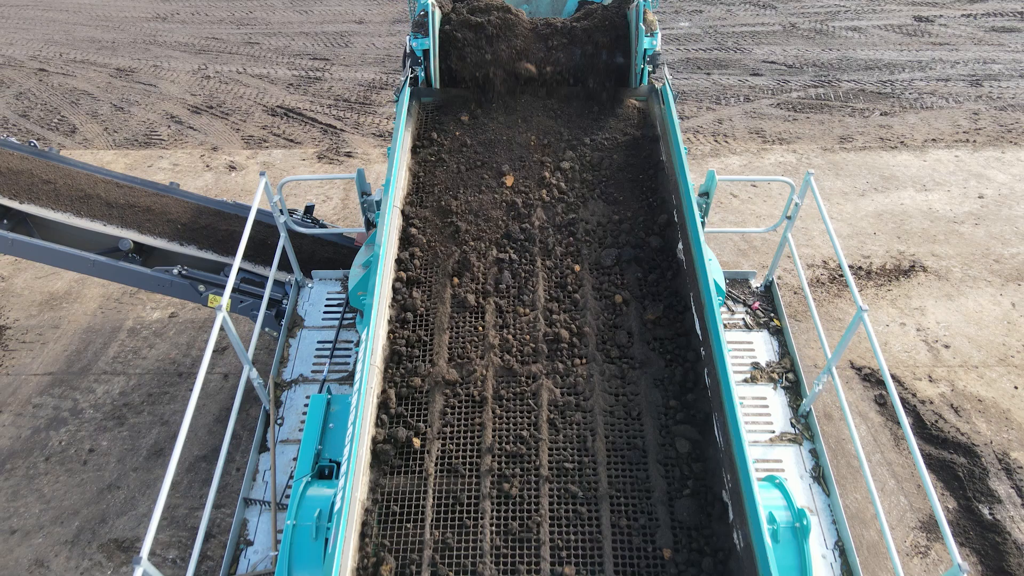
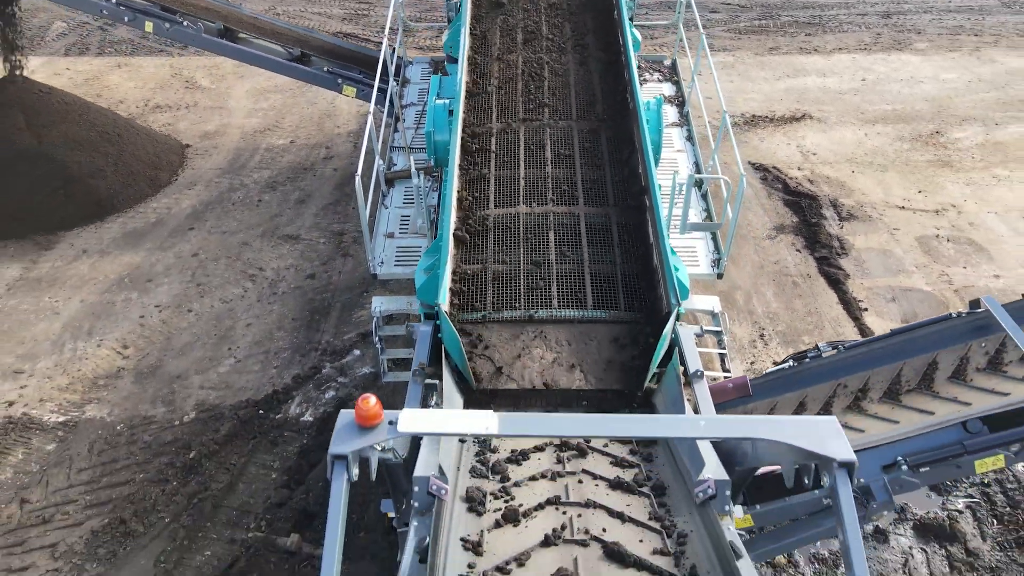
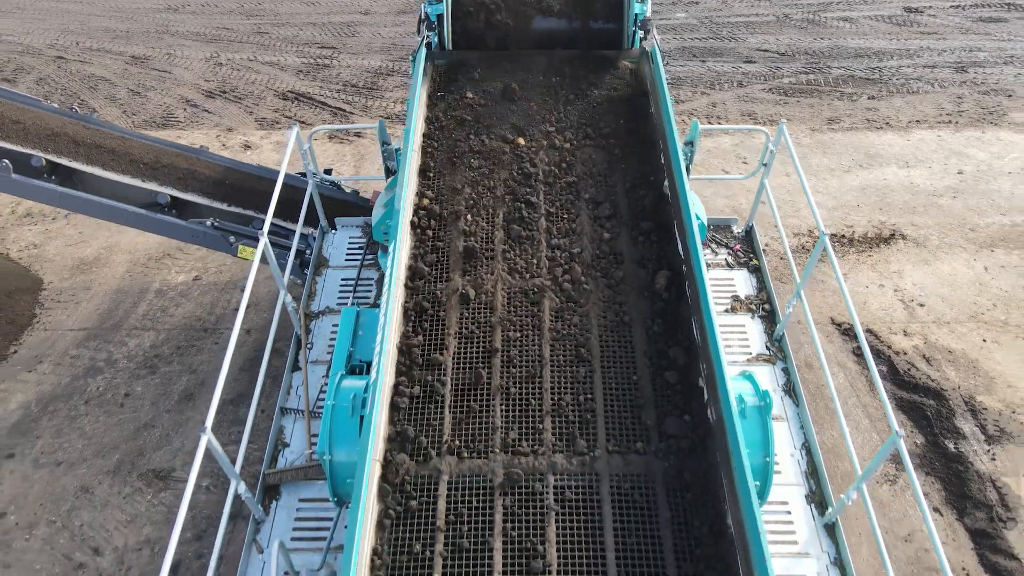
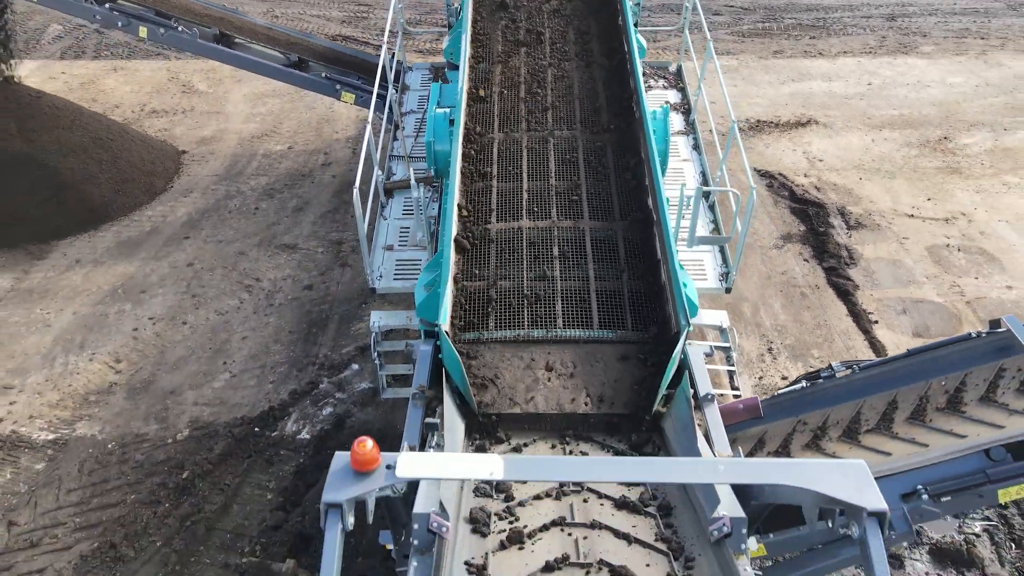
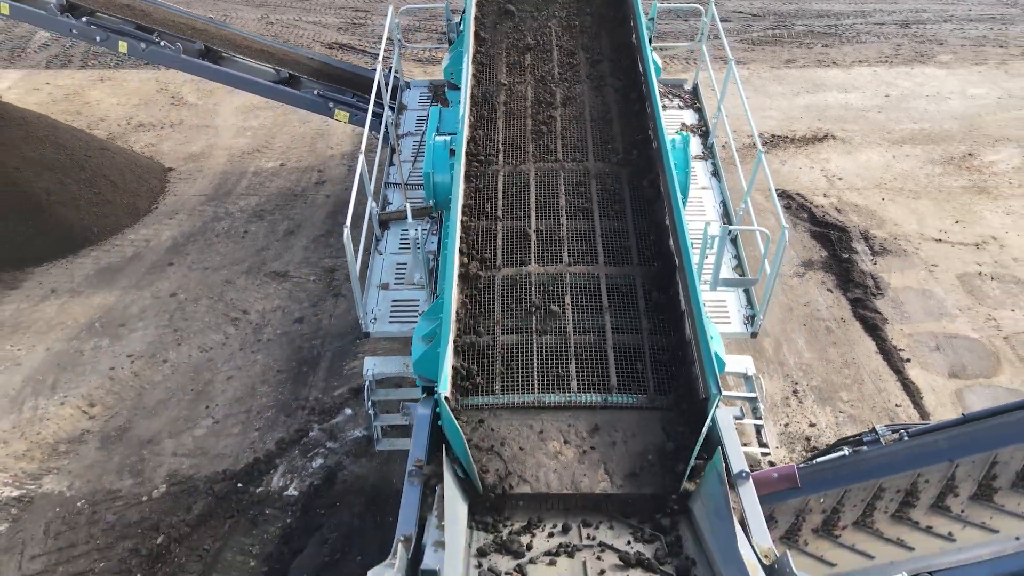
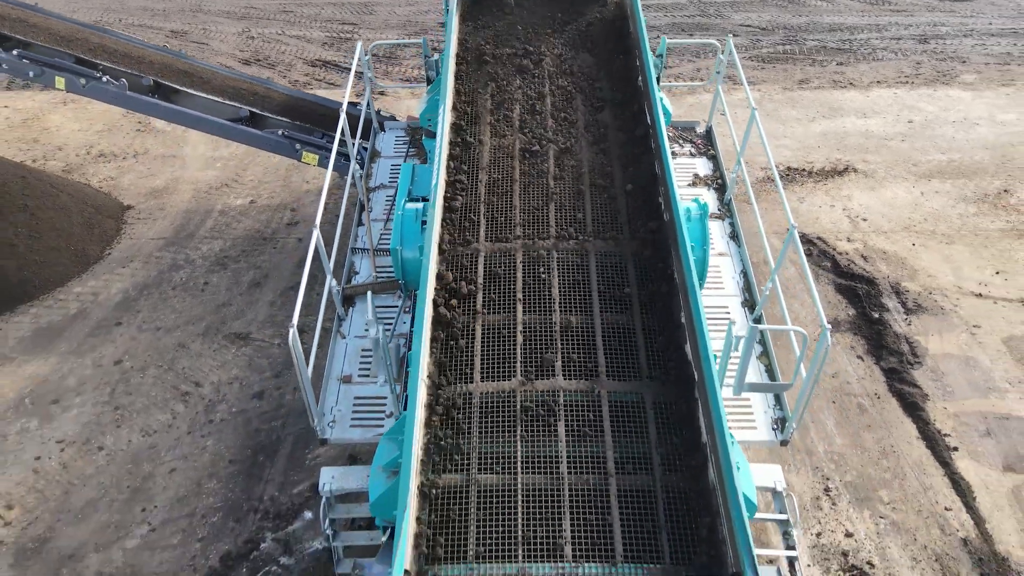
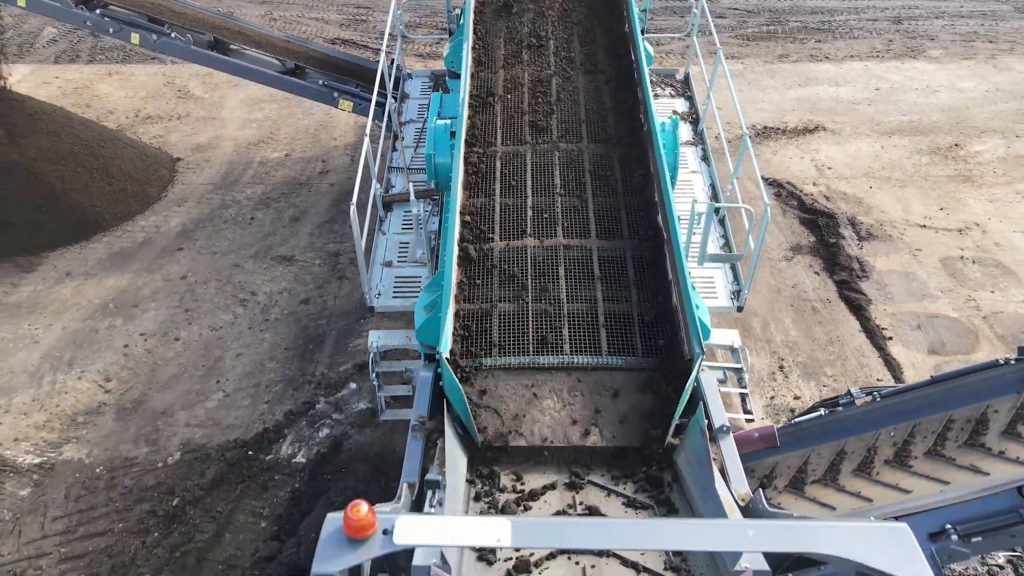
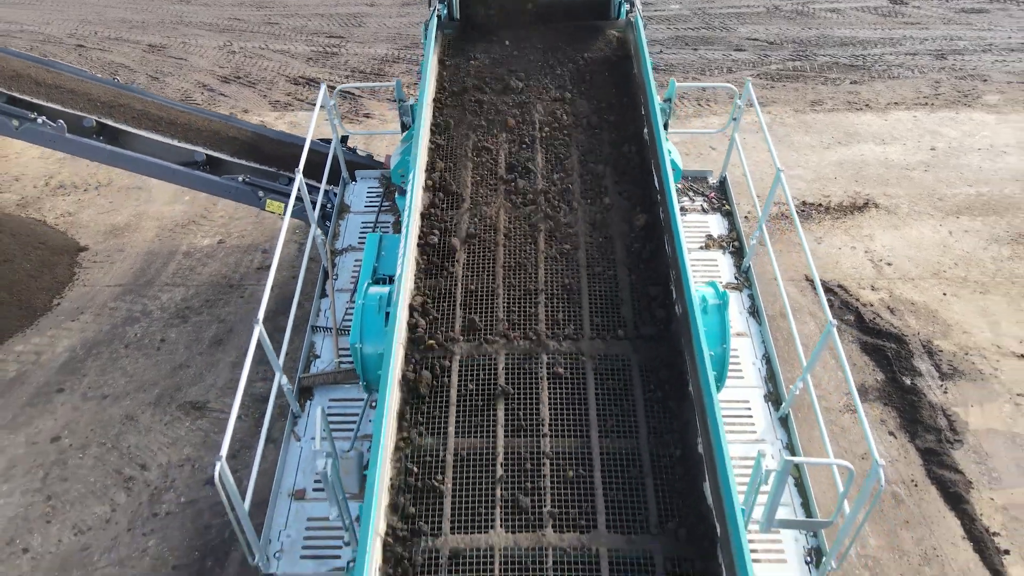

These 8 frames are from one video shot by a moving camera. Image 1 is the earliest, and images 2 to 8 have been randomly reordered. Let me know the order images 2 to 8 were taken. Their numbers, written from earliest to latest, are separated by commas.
3, 8, 6, 5, 7, 4, 2
